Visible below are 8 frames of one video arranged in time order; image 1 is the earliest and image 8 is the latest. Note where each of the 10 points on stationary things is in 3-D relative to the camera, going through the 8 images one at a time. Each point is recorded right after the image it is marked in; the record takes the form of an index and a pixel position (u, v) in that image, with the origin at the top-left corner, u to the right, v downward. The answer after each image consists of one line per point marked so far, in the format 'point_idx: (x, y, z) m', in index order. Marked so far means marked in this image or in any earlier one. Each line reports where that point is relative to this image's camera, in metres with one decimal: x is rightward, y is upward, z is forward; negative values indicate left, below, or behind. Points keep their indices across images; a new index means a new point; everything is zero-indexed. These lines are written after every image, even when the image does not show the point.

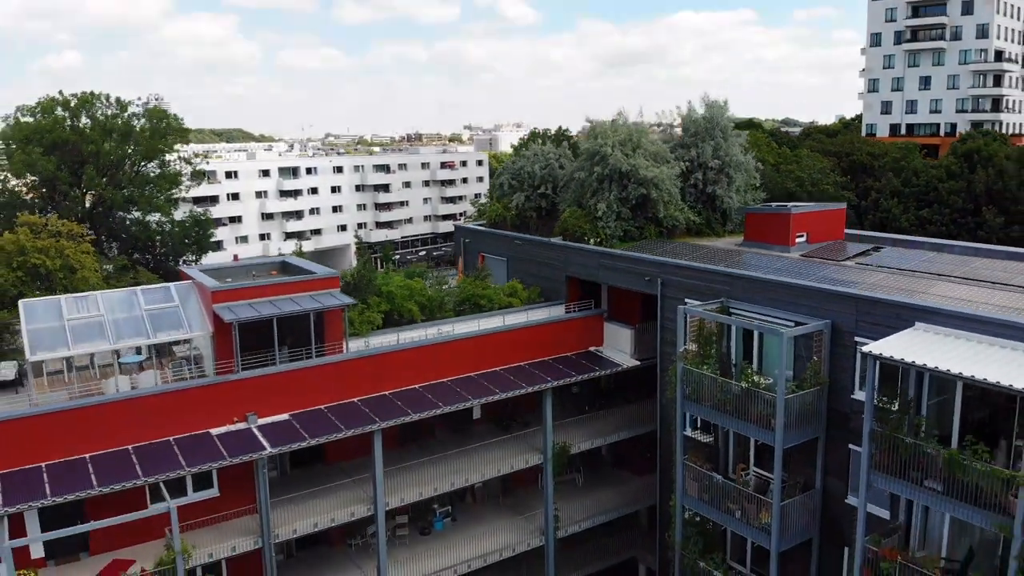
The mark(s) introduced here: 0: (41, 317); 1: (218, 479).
0: (-10.7, -0.7, +18.6) m
1: (-6.5, -4.3, +18.1) m
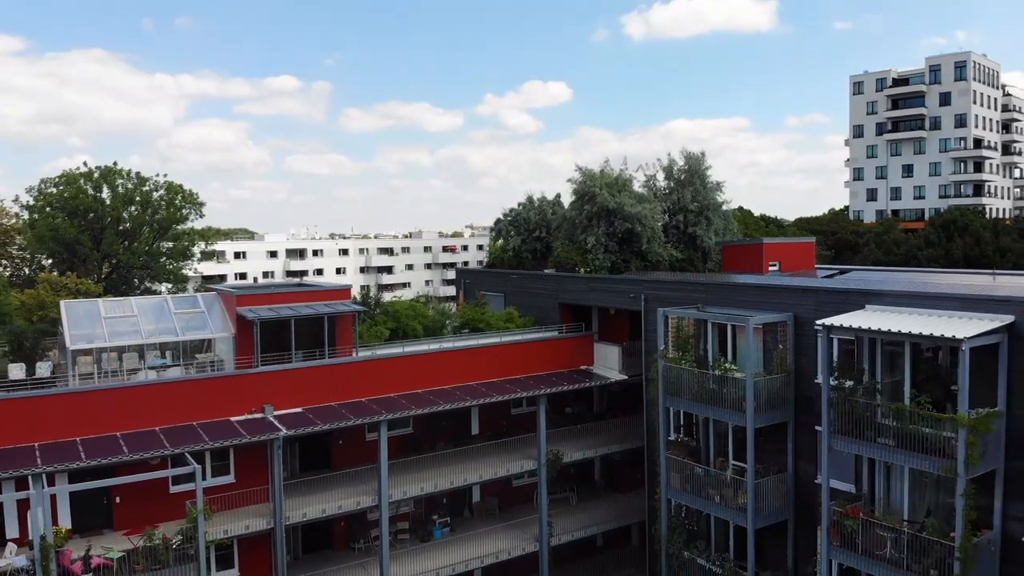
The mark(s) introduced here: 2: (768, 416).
0: (-10.9, -0.7, +20.5) m
1: (-6.6, -4.3, +19.5) m
2: (+5.8, -2.9, +18.7) m
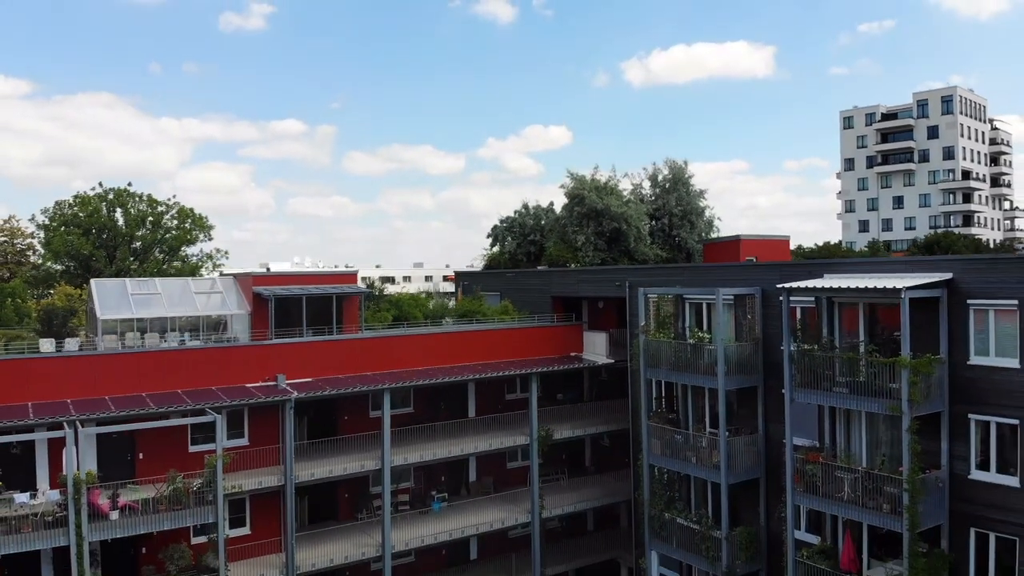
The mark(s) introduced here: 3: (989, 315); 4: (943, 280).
0: (-11.1, -0.2, +22.3) m
1: (-6.8, -3.7, +21.2) m
2: (+5.6, -2.3, +20.4) m
3: (+9.5, -0.5, +16.3) m
4: (+8.9, +0.2, +16.8) m
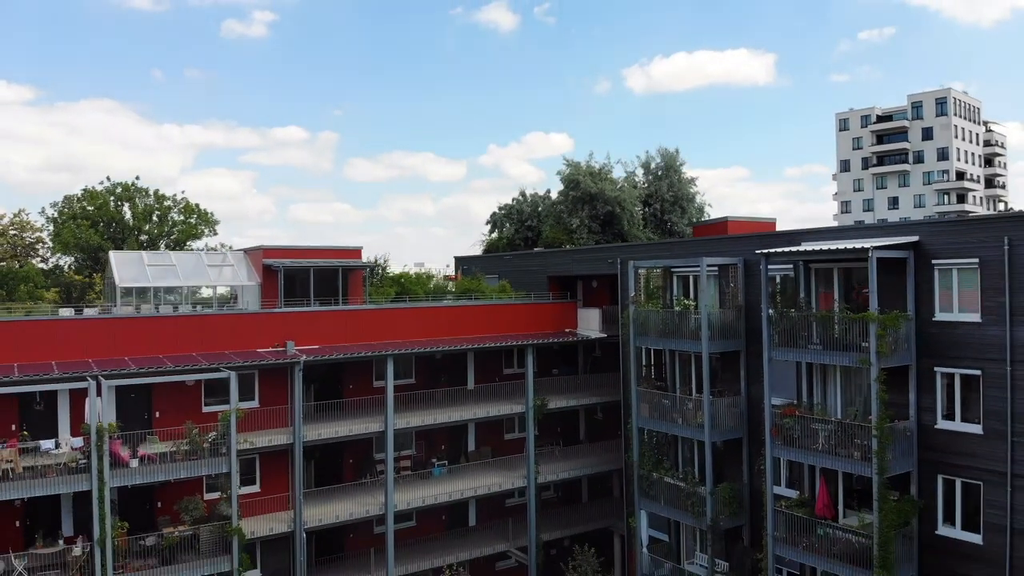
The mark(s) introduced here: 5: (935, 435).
0: (-11.2, +0.7, +23.6) m
1: (-6.9, -2.8, +22.3) m
2: (+5.5, -1.5, +21.5) m
3: (+9.4, +0.3, +17.5) m
4: (+8.8, +1.0, +18.0) m
5: (+9.2, -3.2, +17.8) m
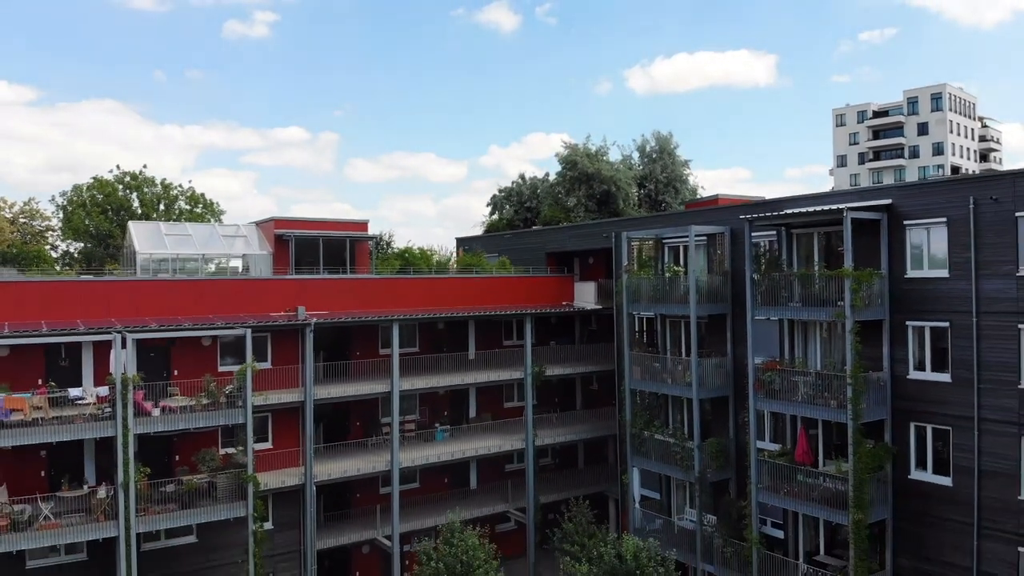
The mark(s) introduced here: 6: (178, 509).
0: (-11.2, +1.6, +24.8) m
1: (-6.9, -1.9, +23.6) m
2: (+5.5, -0.5, +22.7) m
3: (+9.4, +1.3, +18.7) m
4: (+8.7, +1.9, +19.2) m
5: (+9.2, -2.3, +19.0) m
6: (-8.1, -5.4, +19.9) m
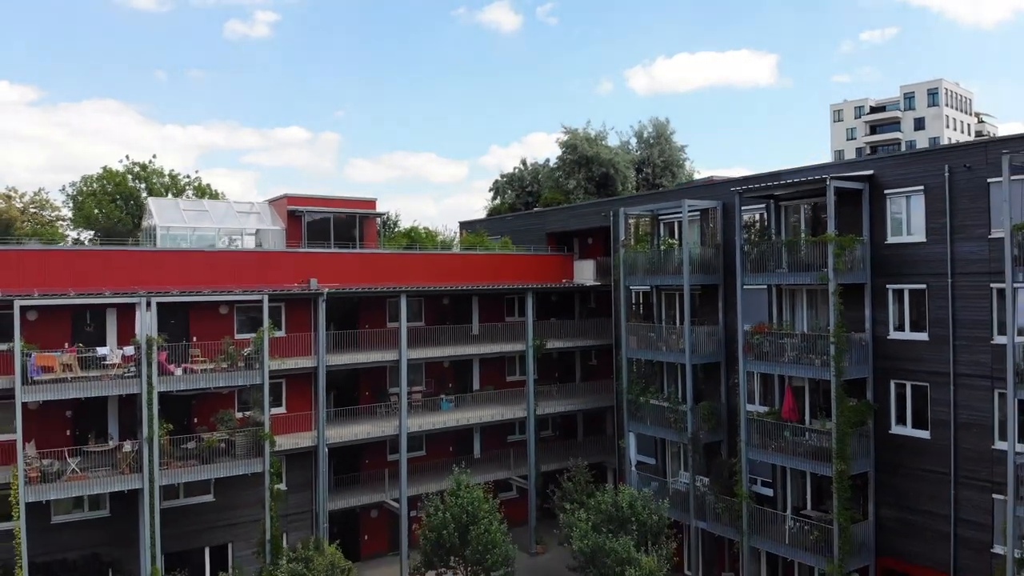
0: (-11.1, +2.5, +25.9) m
1: (-6.9, -1.0, +24.7) m
2: (+5.6, +0.3, +23.9) m
3: (+9.5, +2.1, +19.8) m
4: (+8.8, +2.8, +20.3) m
5: (+9.3, -1.4, +20.1) m
6: (-8.1, -4.5, +21.1) m
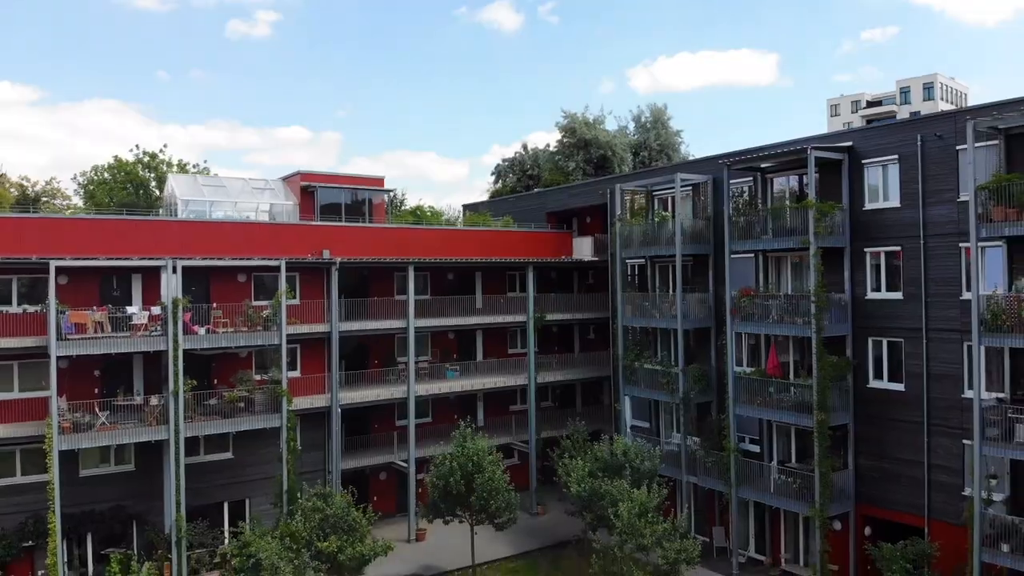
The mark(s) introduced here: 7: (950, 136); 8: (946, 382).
0: (-11.1, +3.4, +27.3) m
1: (-6.8, -0.1, +26.1) m
2: (+5.6, +1.3, +25.2) m
3: (+9.5, +3.1, +21.2) m
4: (+8.8, +3.8, +21.7) m
5: (+9.3, -0.5, +21.5) m
6: (-8.0, -3.6, +22.4) m
7: (+10.5, +3.6, +19.5) m
8: (+10.5, -2.3, +19.8) m
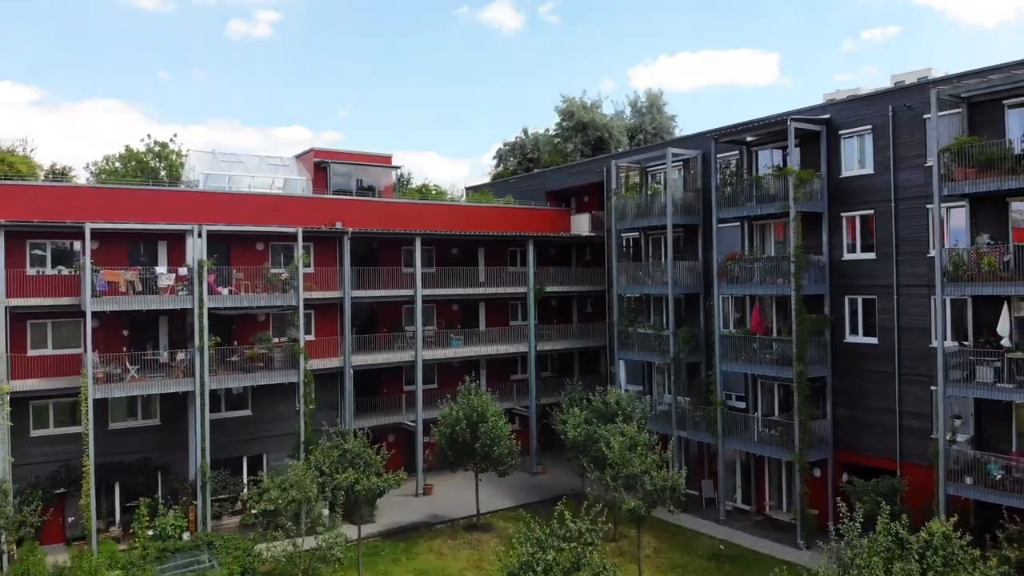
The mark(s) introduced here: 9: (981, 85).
0: (-11.0, +4.5, +28.9) m
1: (-6.8, +1.0, +27.7) m
2: (+5.7, +2.4, +26.8) m
3: (+9.5, +4.1, +22.8) m
4: (+8.9, +4.8, +23.3) m
5: (+9.3, +0.6, +23.1) m
6: (-8.0, -2.5, +24.1) m
7: (+10.5, +4.7, +21.1) m
8: (+10.6, -1.2, +21.4) m
9: (+10.9, +4.7, +19.0) m
